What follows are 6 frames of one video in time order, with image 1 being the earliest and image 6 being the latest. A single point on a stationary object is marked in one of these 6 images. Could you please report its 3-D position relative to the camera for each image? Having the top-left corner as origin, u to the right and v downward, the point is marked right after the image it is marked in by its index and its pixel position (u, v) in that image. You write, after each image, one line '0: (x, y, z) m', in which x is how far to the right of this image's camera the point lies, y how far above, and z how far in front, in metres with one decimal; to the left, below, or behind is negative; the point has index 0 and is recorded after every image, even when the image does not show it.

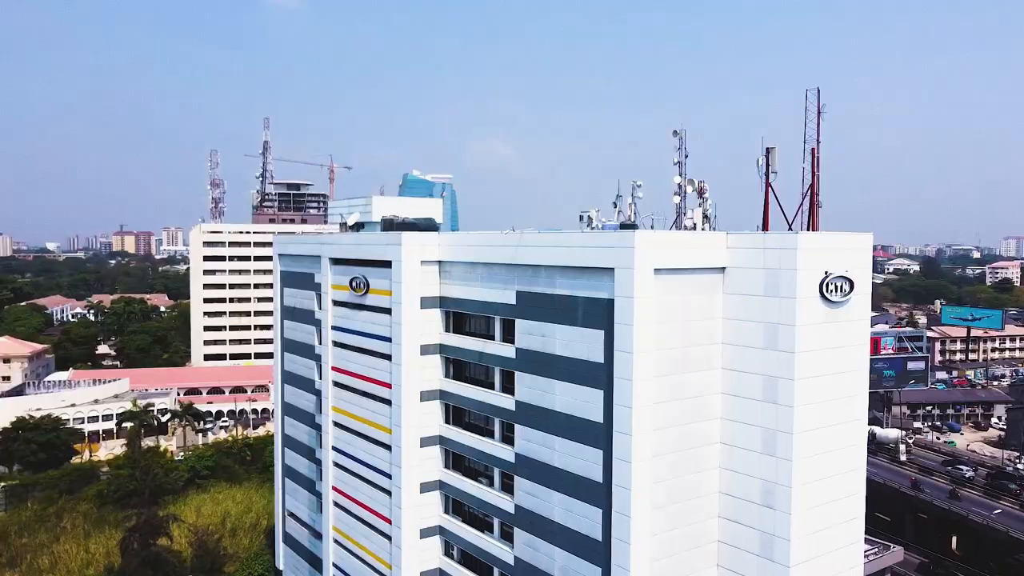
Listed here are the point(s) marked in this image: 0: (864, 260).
0: (+10.5, +0.9, +19.7) m
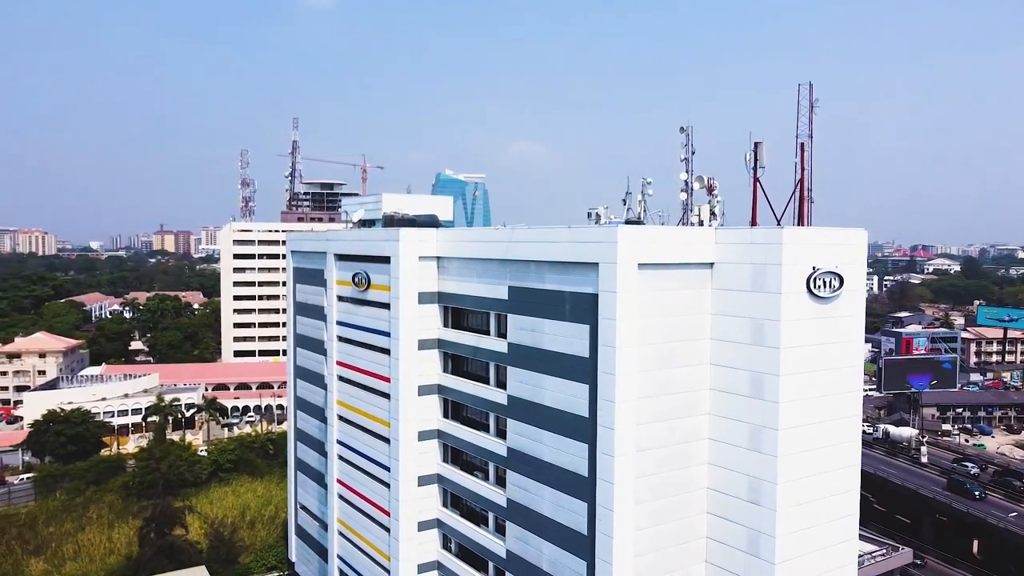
0: (+10.1, +1.0, +19.4) m
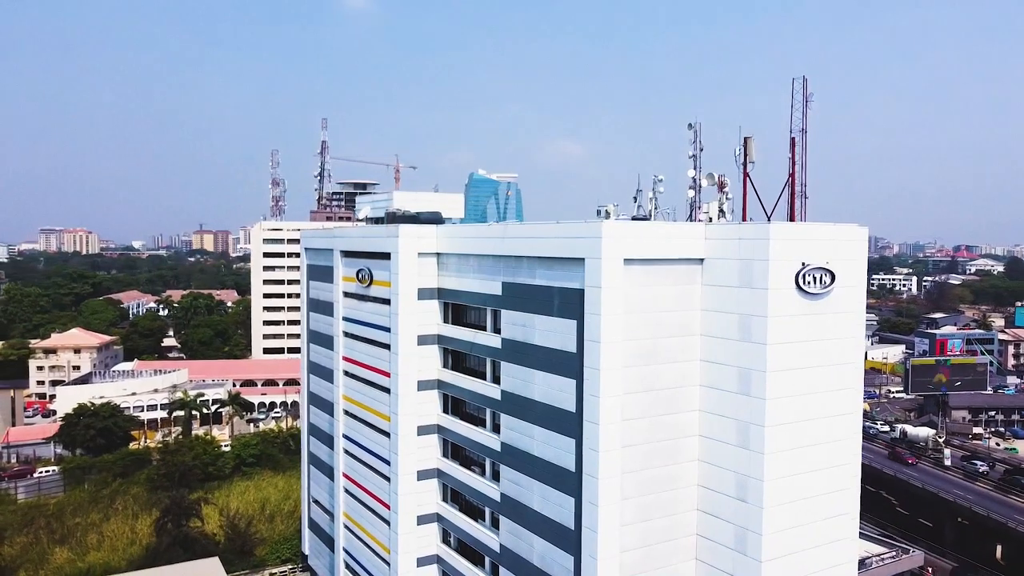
0: (+9.8, +1.1, +19.2) m
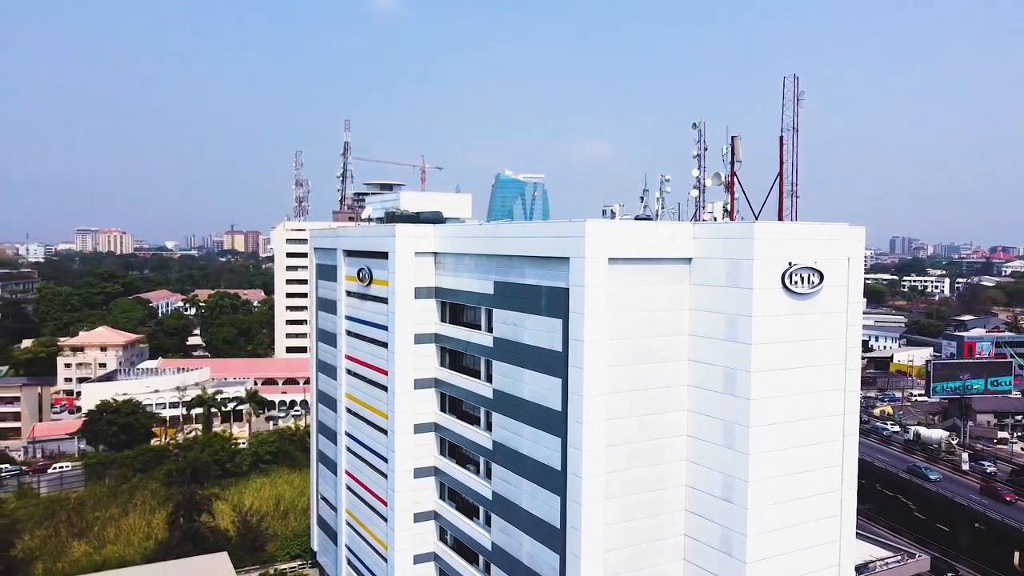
0: (+9.4, +1.1, +19.0) m
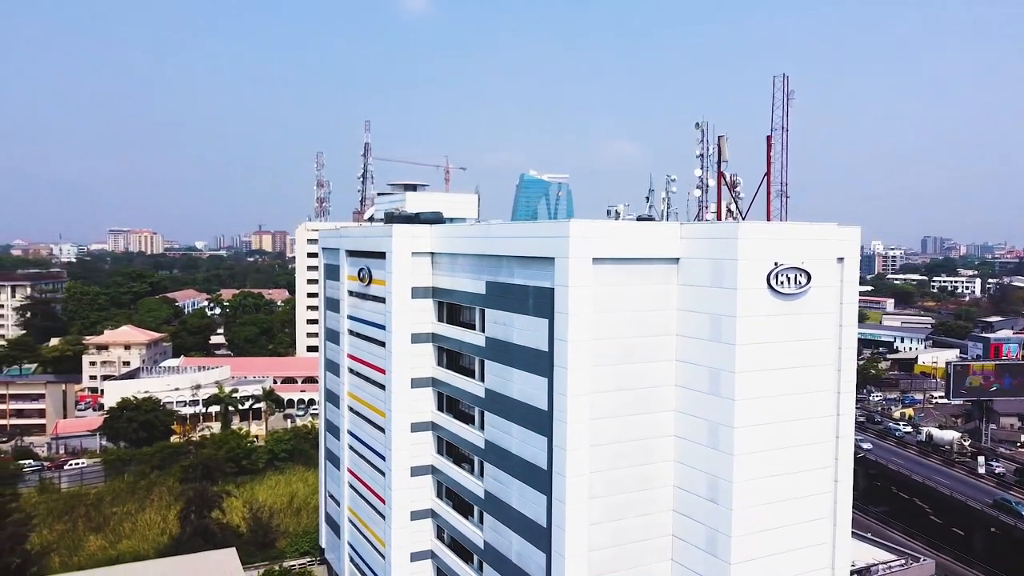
0: (+9.0, +1.1, +18.9) m
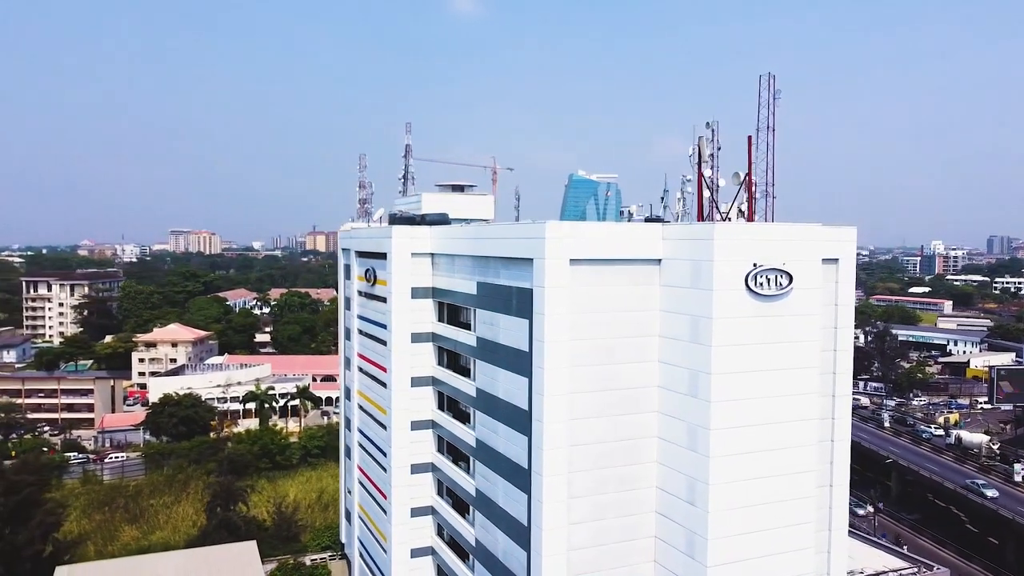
0: (+8.4, +1.1, +18.6) m
